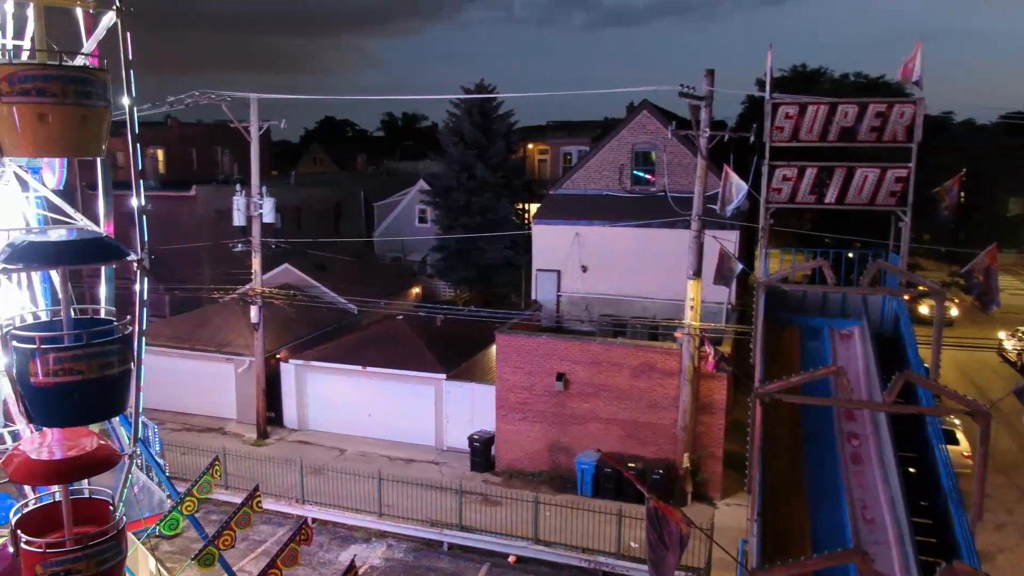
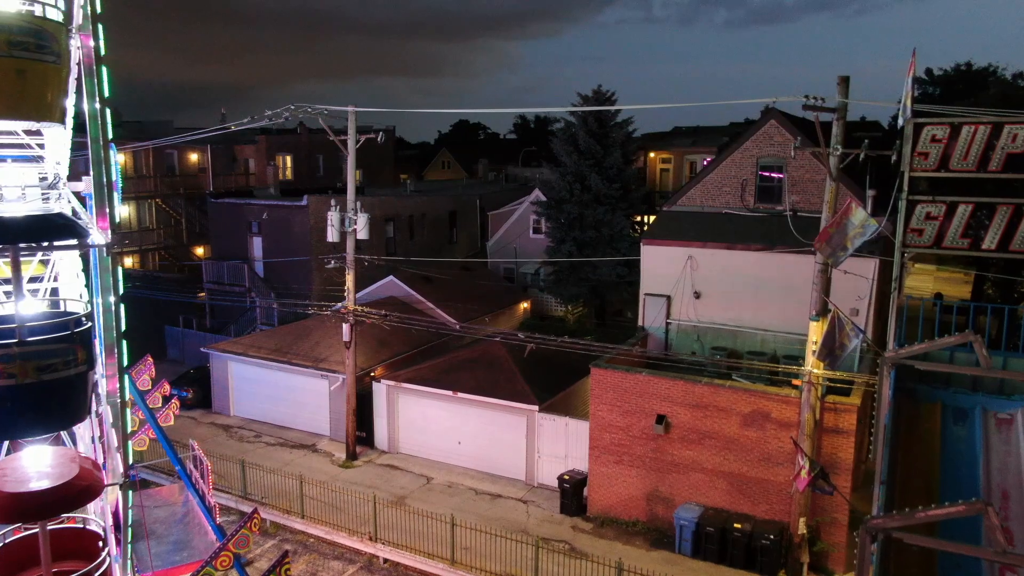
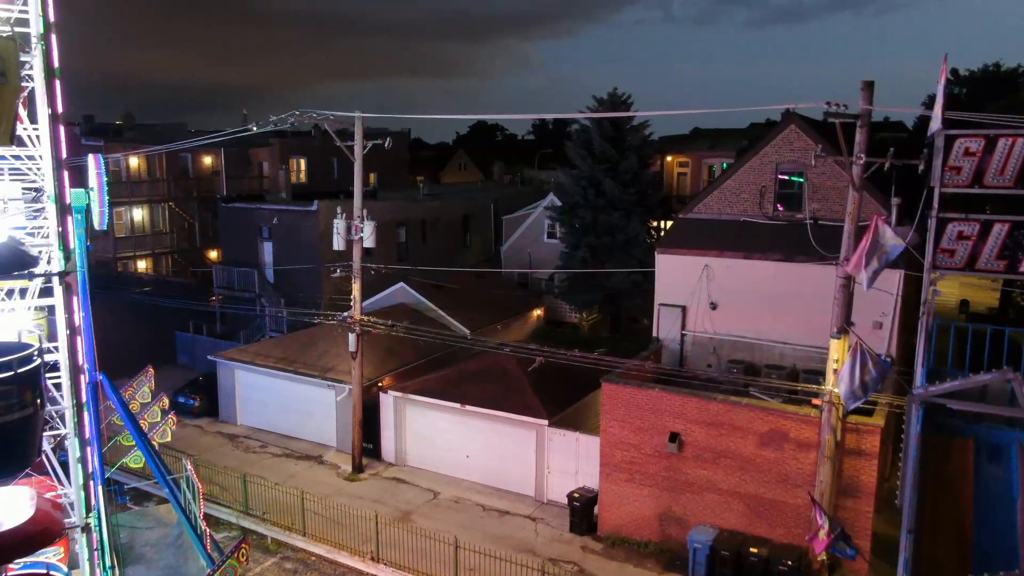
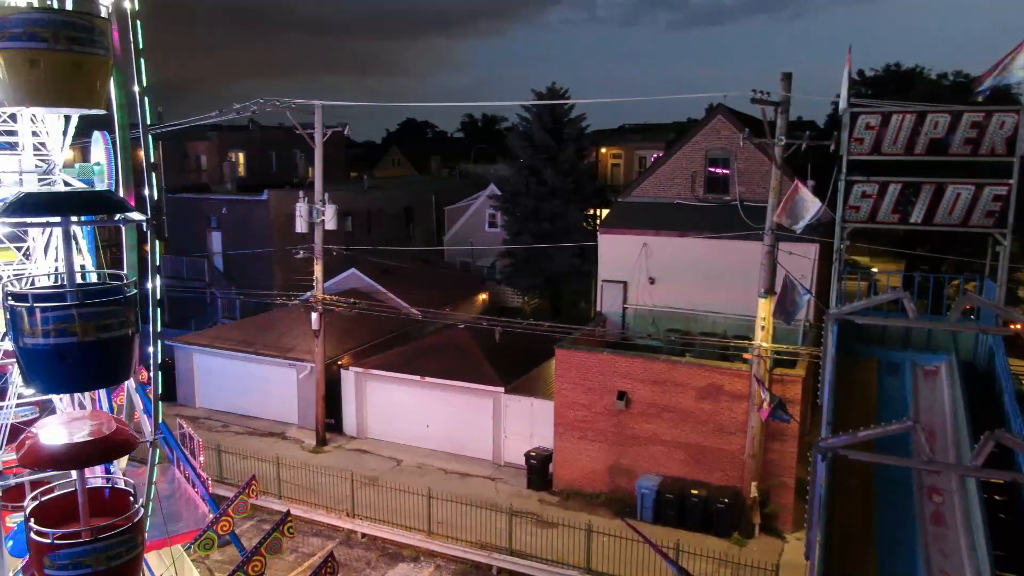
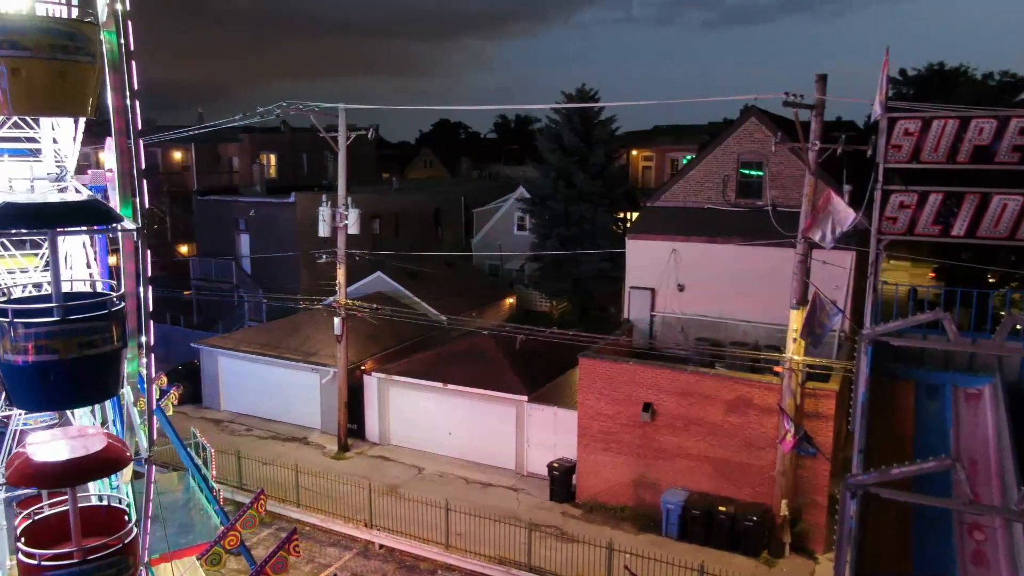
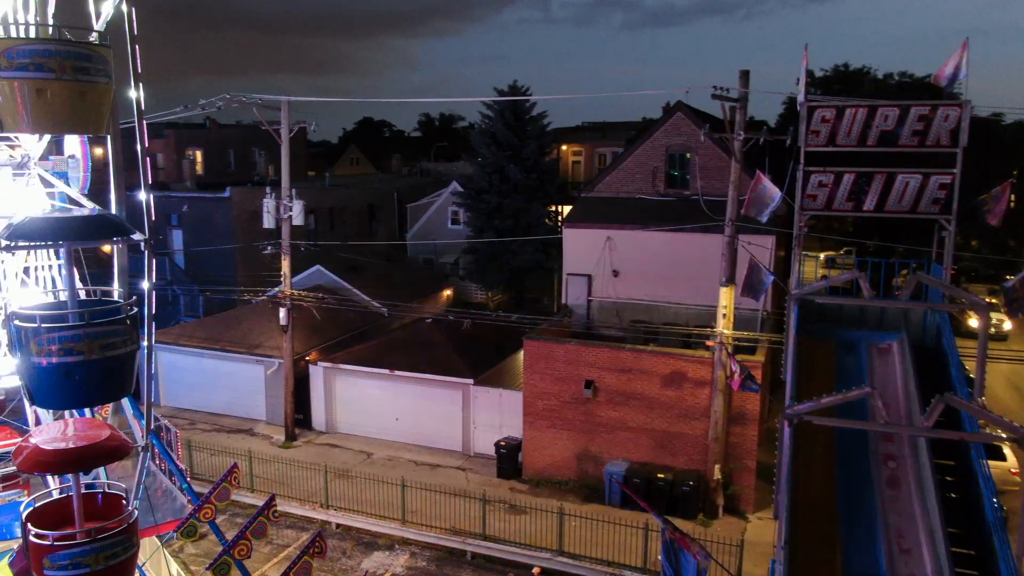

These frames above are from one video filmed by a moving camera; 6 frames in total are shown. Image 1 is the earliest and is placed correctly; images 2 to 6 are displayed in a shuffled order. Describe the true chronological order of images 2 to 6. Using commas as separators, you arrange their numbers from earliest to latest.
6, 4, 5, 2, 3
